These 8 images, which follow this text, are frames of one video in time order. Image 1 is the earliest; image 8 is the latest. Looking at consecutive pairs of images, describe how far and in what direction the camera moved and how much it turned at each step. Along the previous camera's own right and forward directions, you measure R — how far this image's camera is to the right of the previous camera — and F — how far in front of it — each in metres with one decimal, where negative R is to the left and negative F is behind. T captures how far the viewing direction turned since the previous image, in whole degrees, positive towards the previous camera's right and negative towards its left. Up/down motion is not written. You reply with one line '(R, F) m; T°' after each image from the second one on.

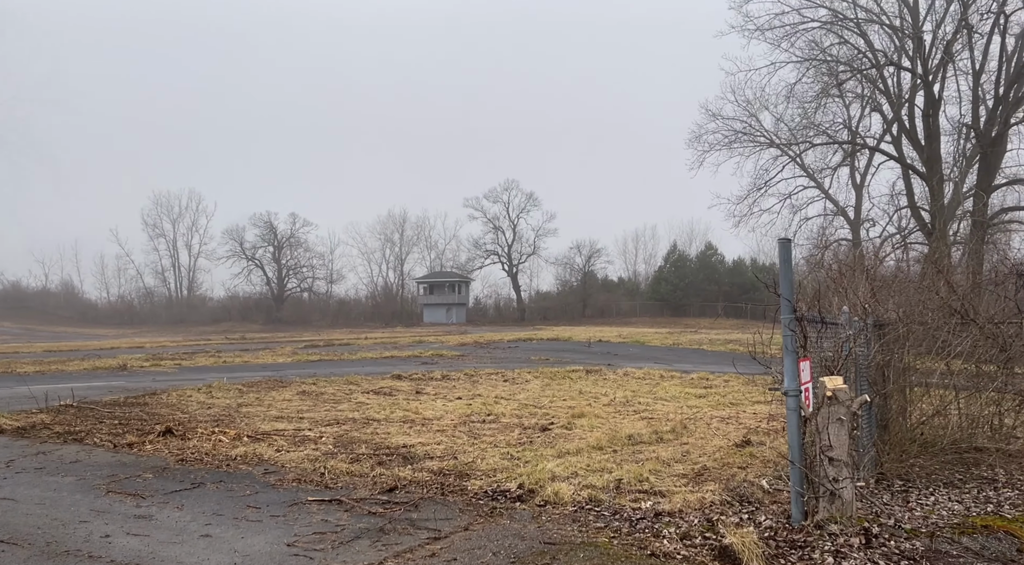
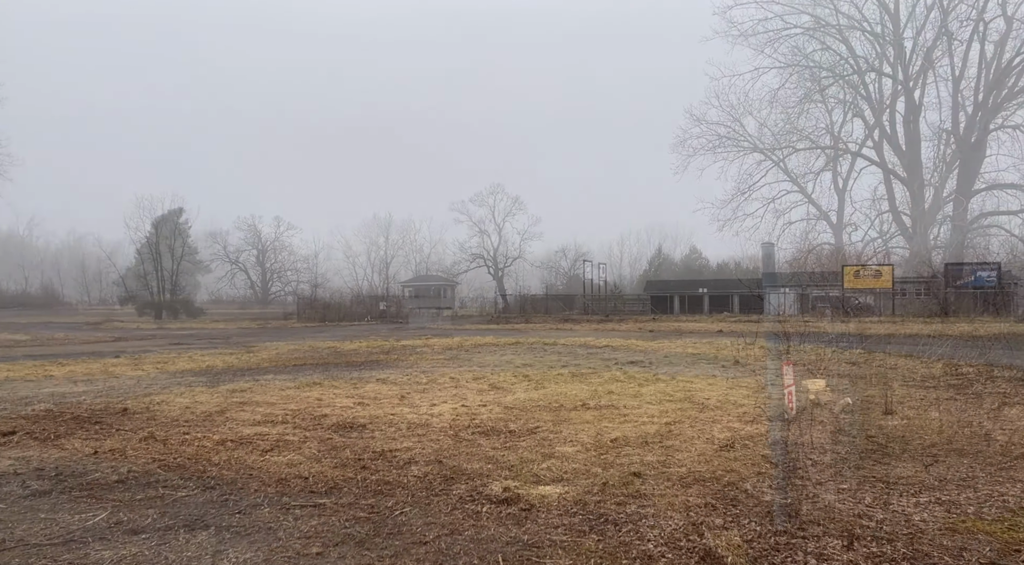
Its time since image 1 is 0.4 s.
(-1.2, +1.1) m; -1°
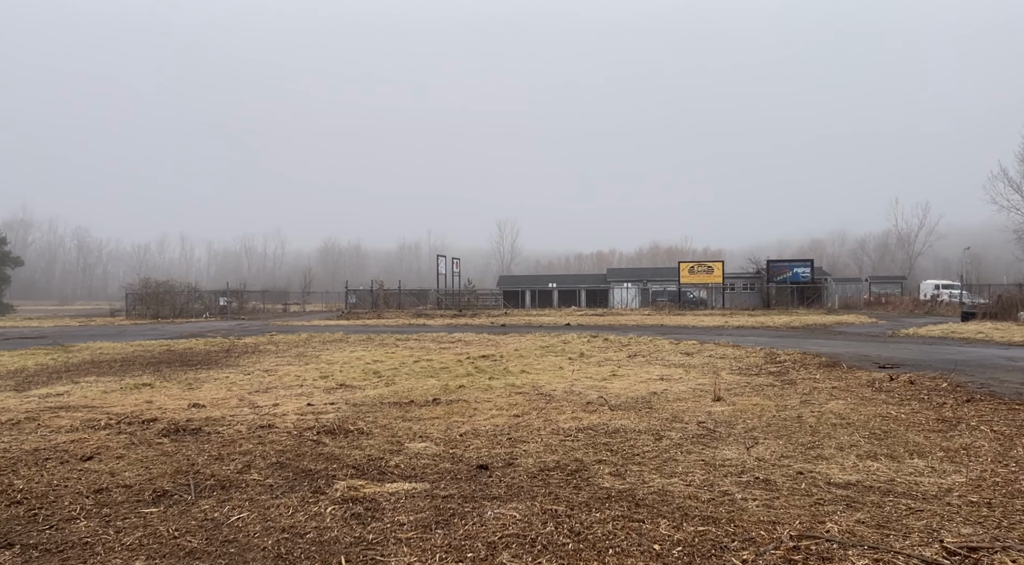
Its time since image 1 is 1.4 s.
(+0.1, 0.0) m; +10°
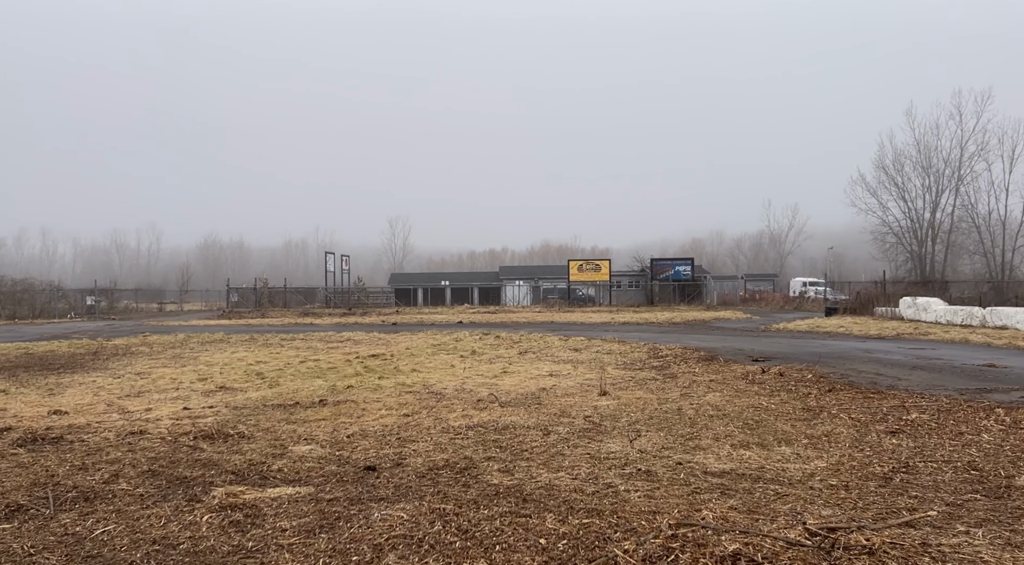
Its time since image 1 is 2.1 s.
(+0.1, 0.0) m; +7°
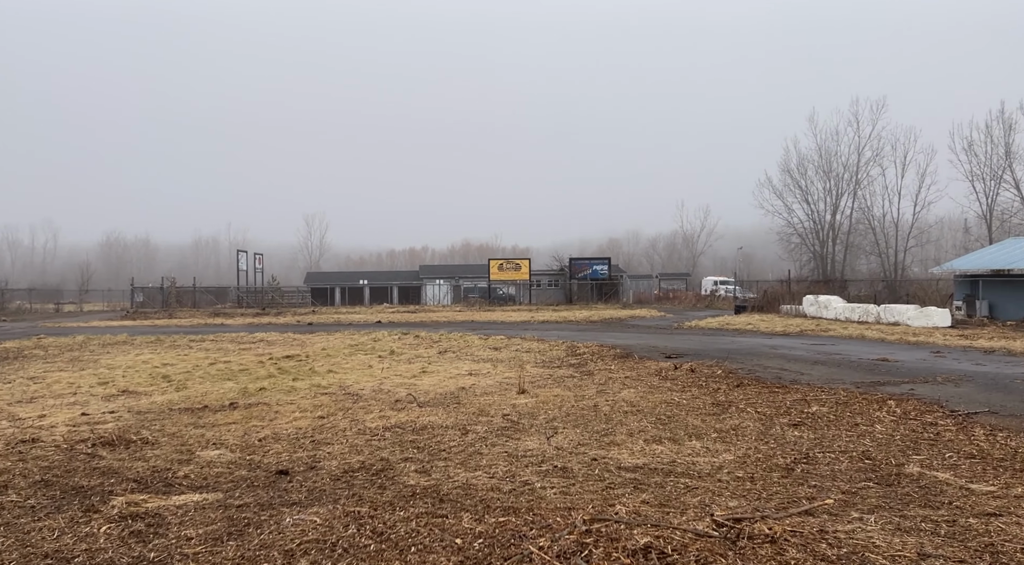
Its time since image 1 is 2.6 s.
(0.0, 0.0) m; +5°
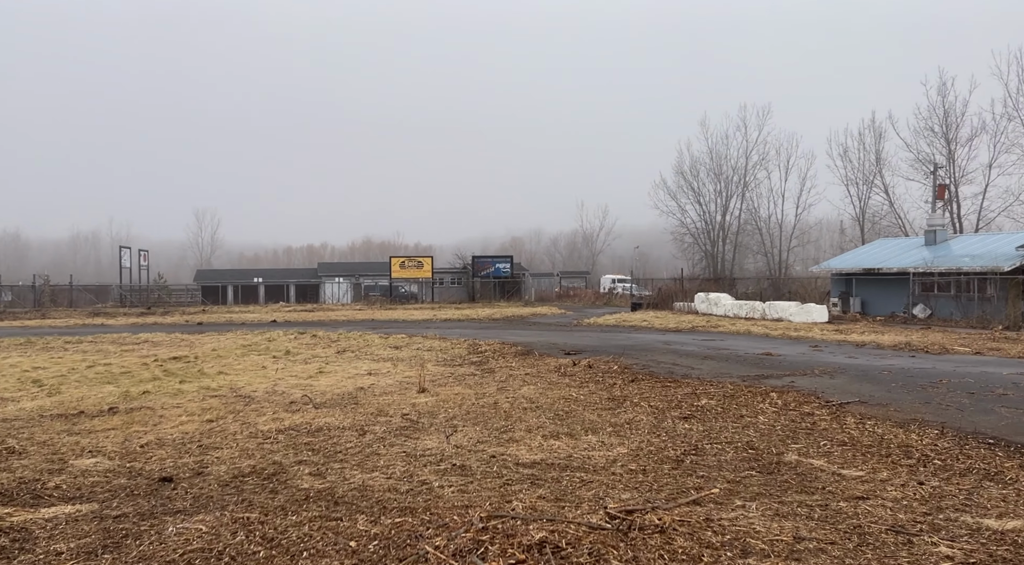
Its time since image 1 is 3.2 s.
(+0.1, 0.0) m; +7°
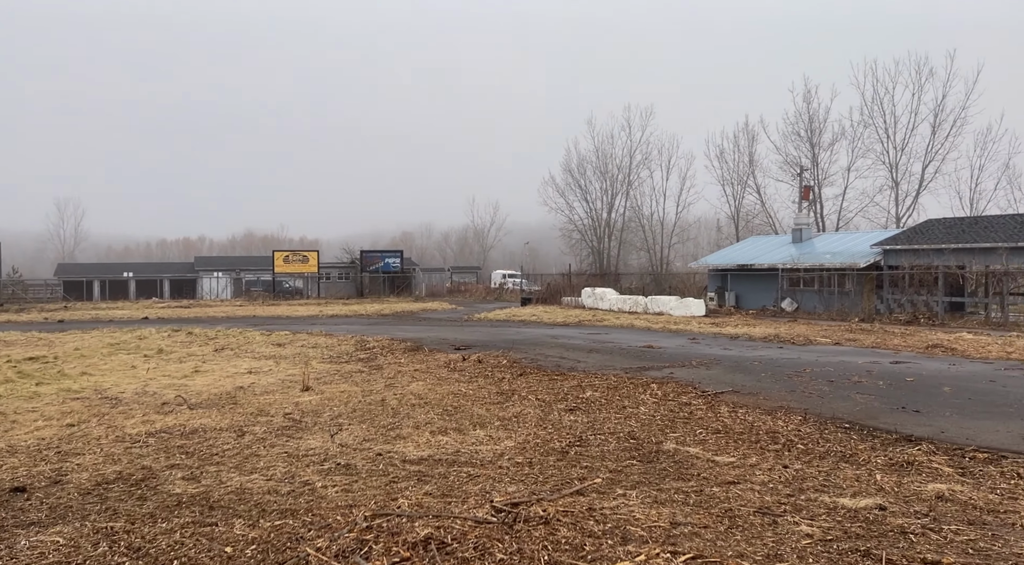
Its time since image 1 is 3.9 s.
(+0.1, 0.0) m; +7°
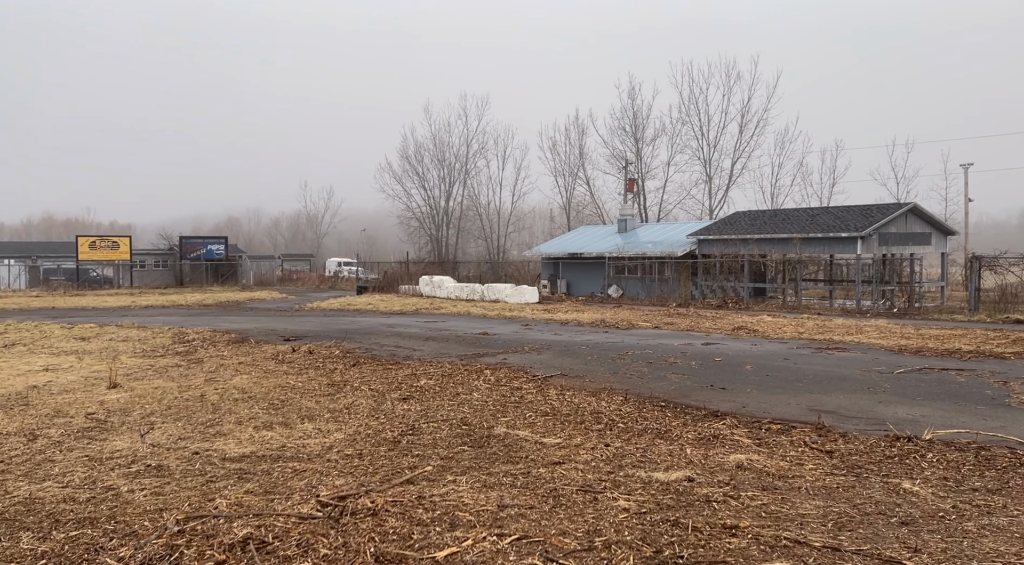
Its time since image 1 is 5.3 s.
(+0.1, 0.0) m; +11°
